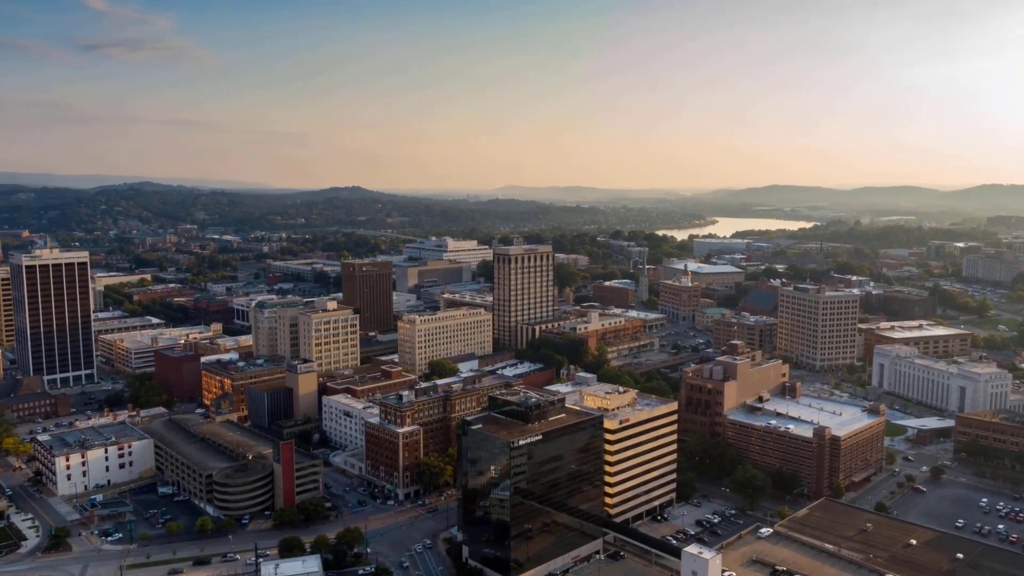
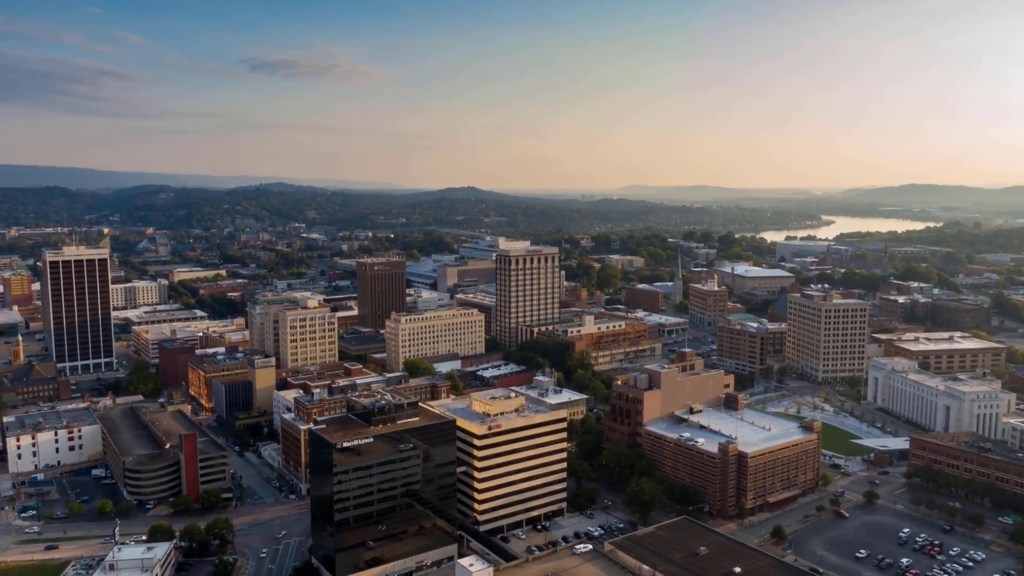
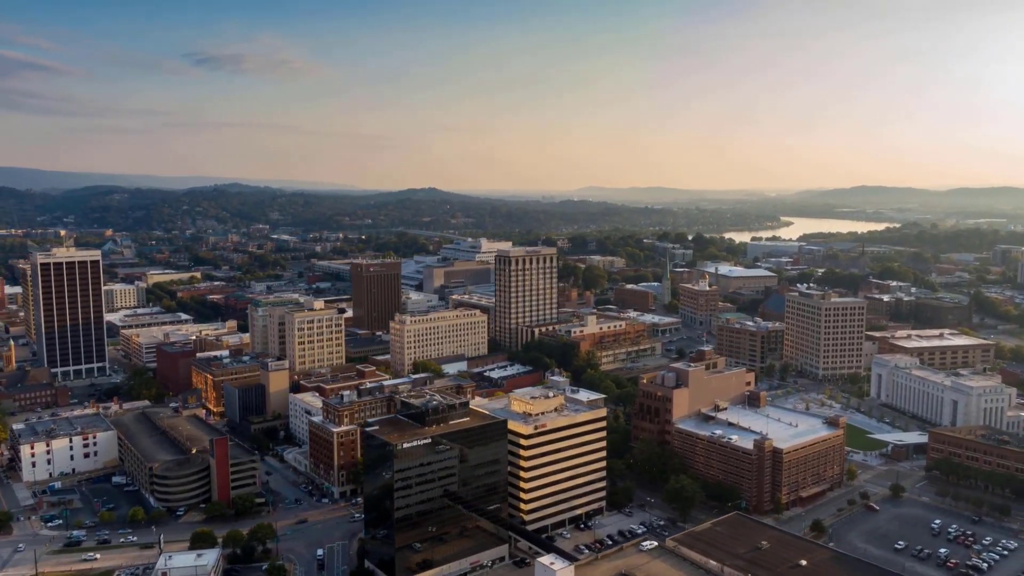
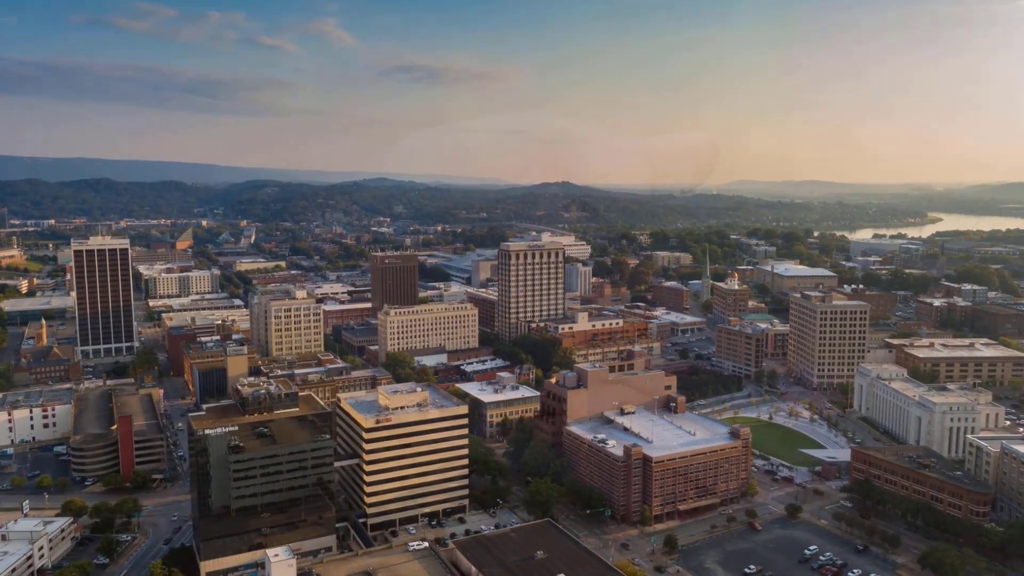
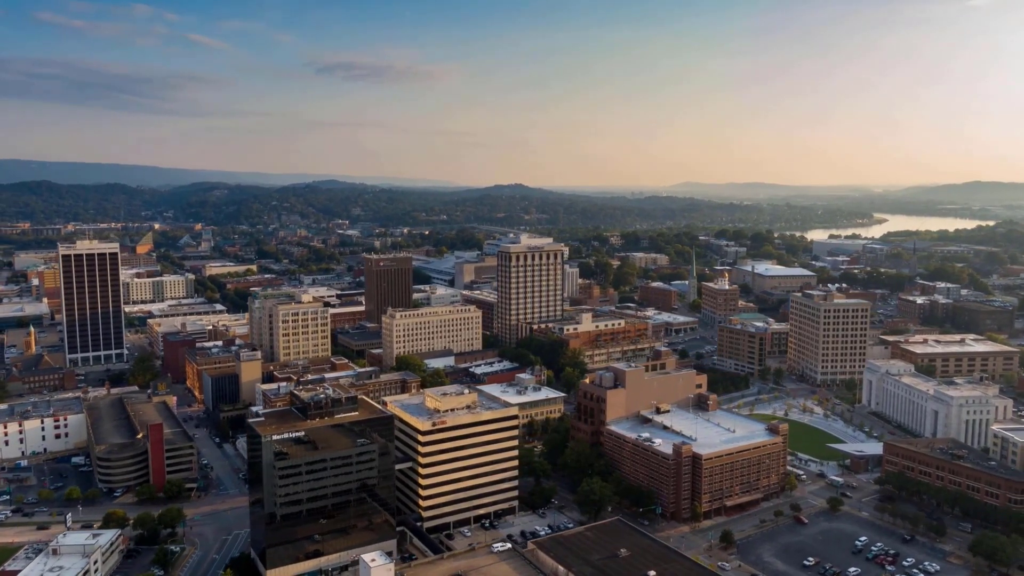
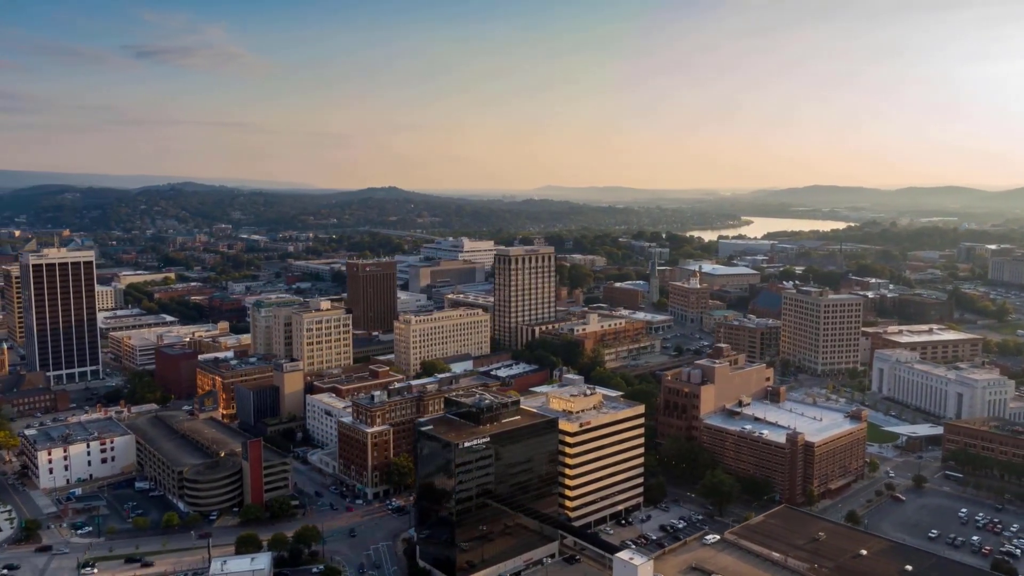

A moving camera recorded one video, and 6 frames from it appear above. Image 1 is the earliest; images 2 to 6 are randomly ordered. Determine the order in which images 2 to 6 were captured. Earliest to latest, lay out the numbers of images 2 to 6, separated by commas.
6, 3, 2, 5, 4
